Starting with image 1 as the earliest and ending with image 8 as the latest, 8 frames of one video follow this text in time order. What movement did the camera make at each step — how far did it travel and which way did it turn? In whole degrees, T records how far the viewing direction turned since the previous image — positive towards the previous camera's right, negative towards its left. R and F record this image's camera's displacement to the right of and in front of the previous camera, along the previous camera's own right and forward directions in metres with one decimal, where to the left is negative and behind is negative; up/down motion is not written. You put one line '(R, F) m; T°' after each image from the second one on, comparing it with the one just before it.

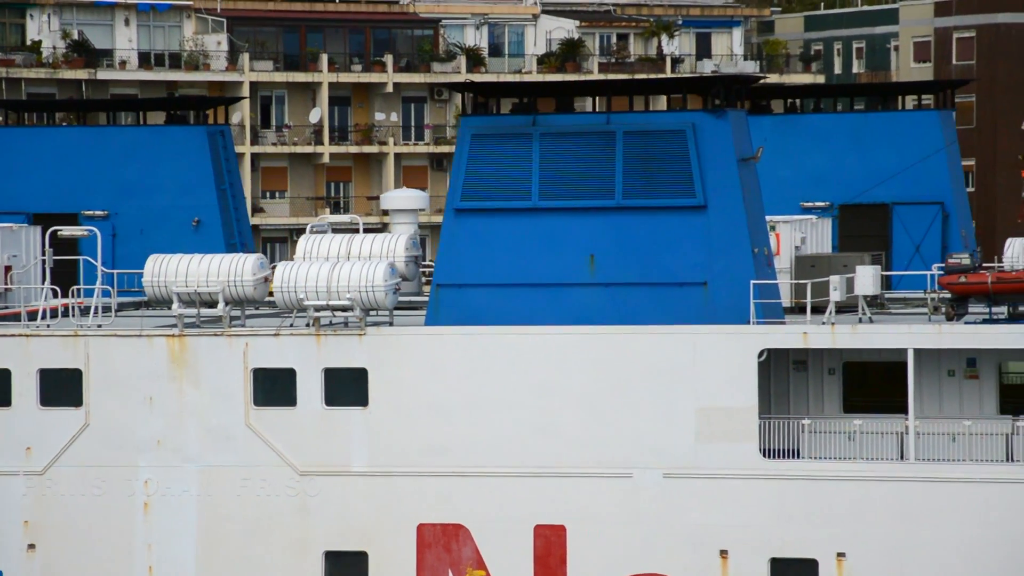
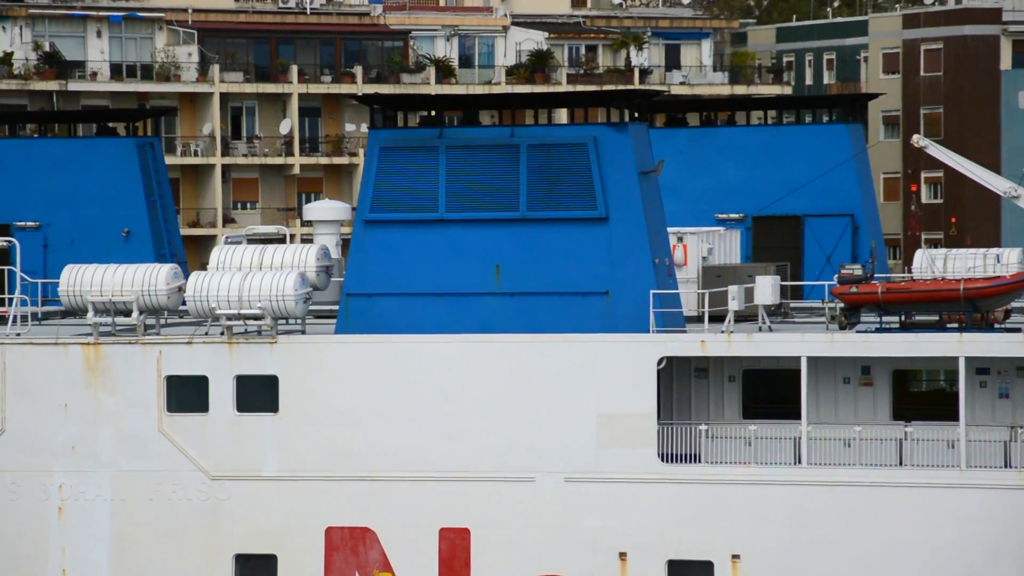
(+1.1, -0.4) m; 0°
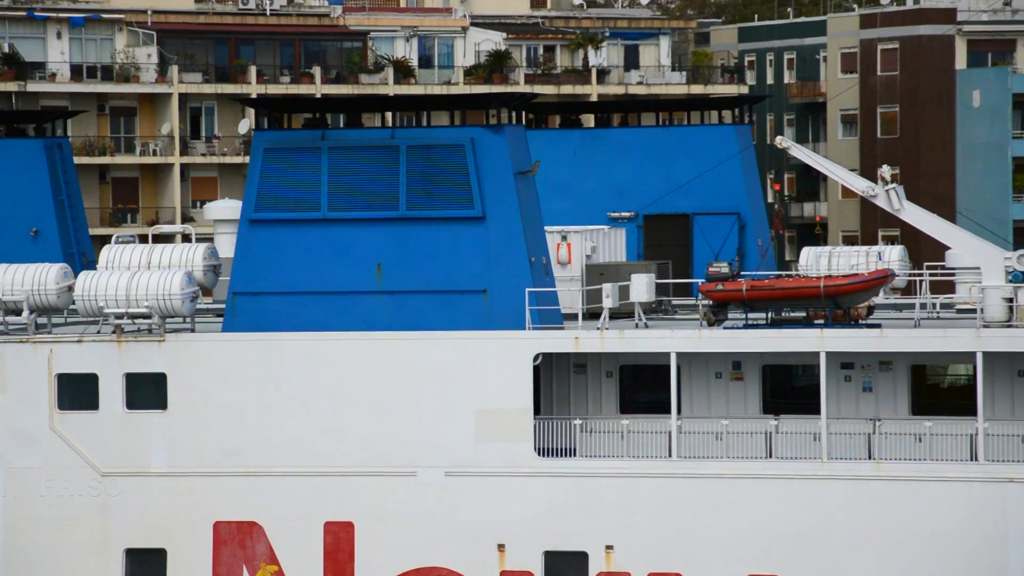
(+1.4, -0.4) m; 0°
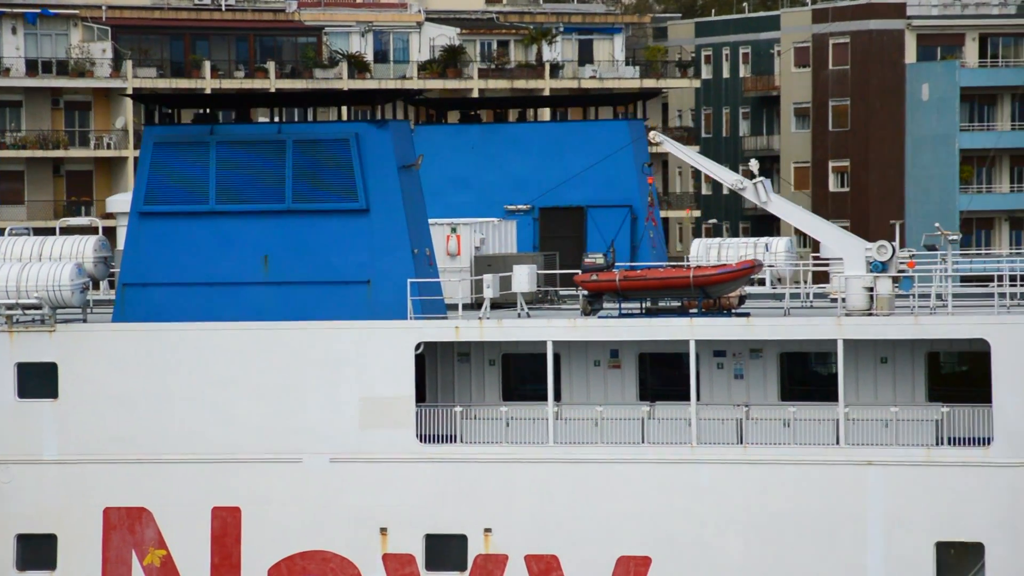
(+1.3, -0.4) m; +1°
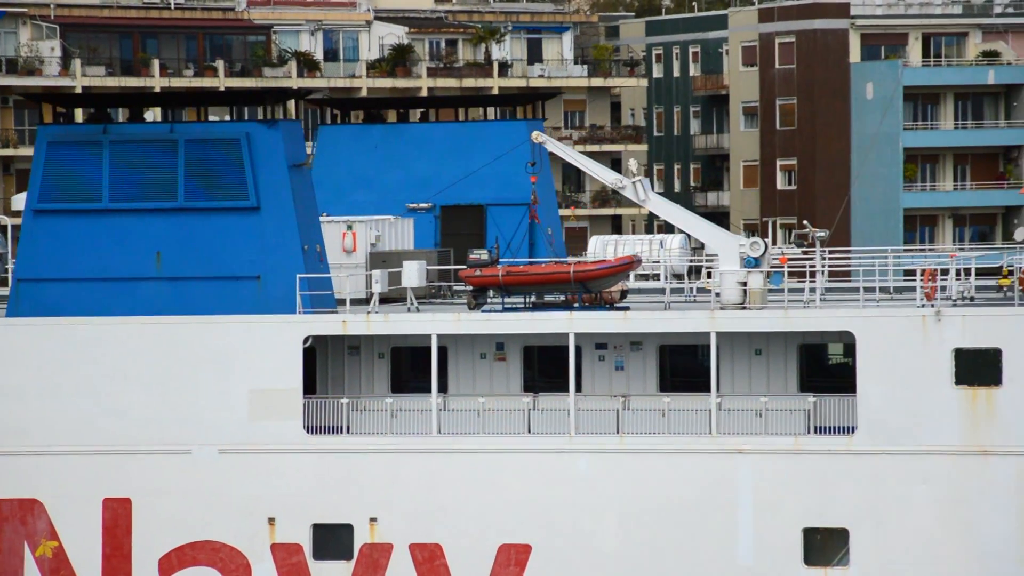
(+1.1, -0.4) m; +1°
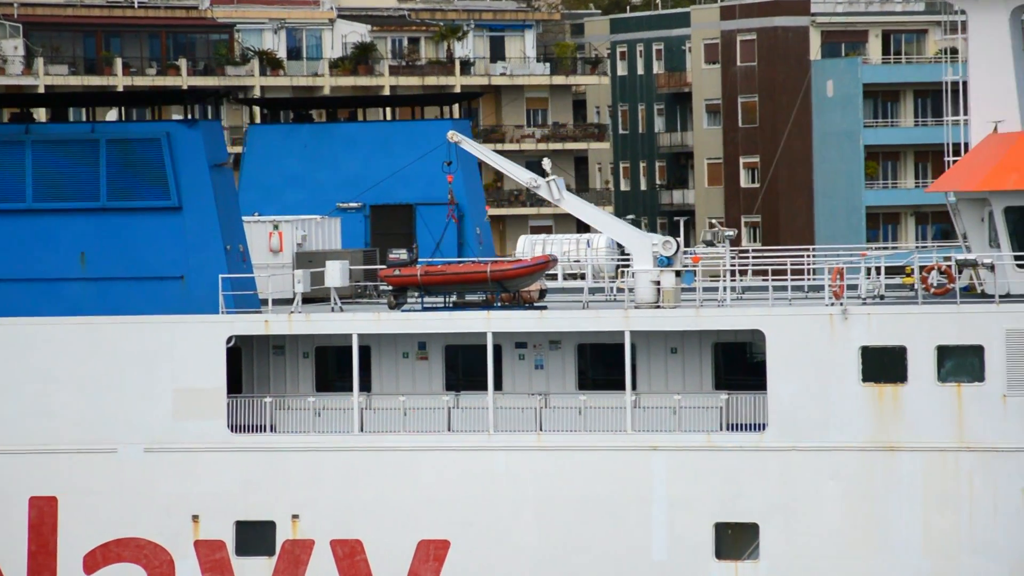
(+0.8, -0.3) m; +1°
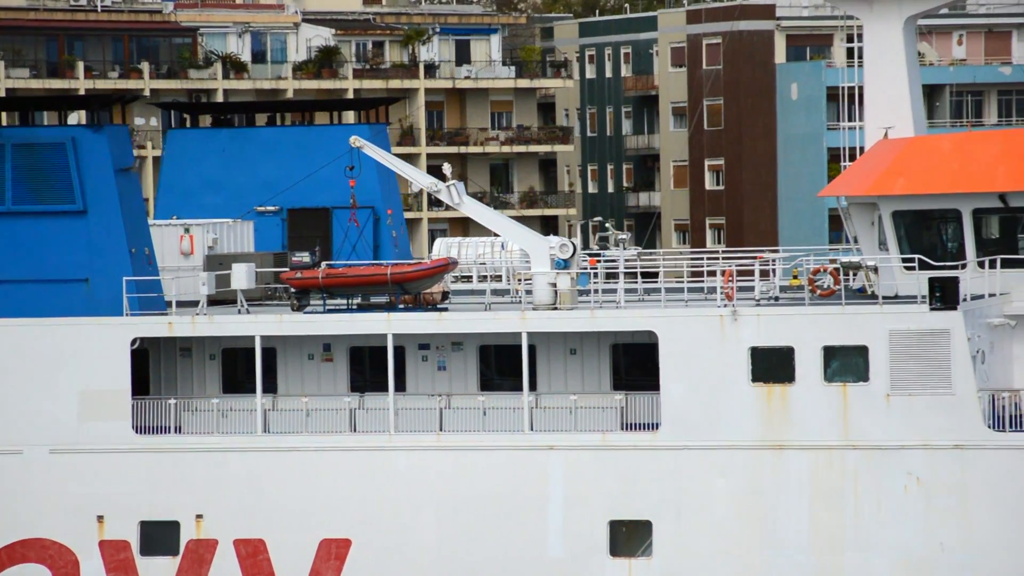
(+1.2, -0.2) m; 0°
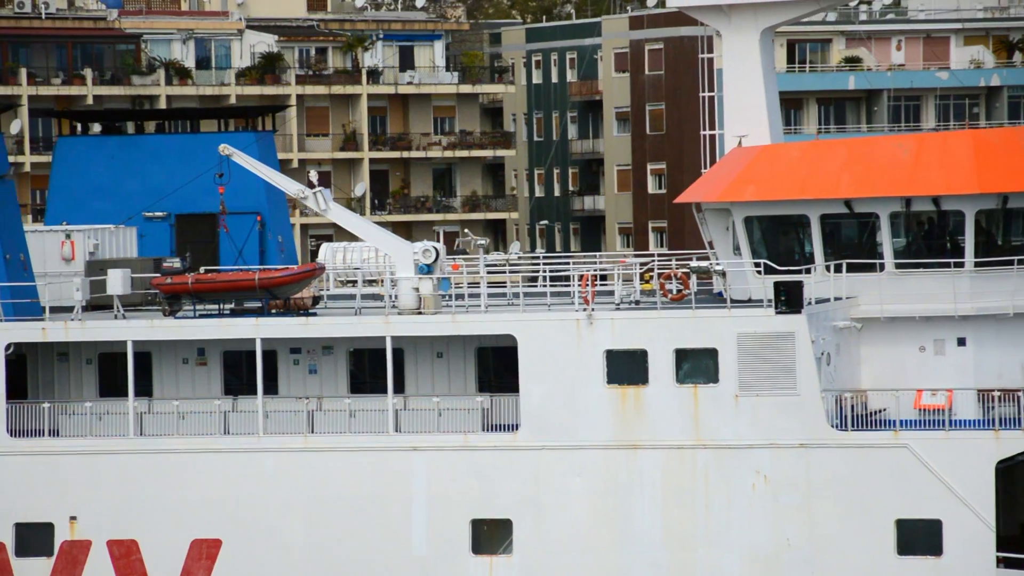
(+1.4, -0.4) m; +1°
